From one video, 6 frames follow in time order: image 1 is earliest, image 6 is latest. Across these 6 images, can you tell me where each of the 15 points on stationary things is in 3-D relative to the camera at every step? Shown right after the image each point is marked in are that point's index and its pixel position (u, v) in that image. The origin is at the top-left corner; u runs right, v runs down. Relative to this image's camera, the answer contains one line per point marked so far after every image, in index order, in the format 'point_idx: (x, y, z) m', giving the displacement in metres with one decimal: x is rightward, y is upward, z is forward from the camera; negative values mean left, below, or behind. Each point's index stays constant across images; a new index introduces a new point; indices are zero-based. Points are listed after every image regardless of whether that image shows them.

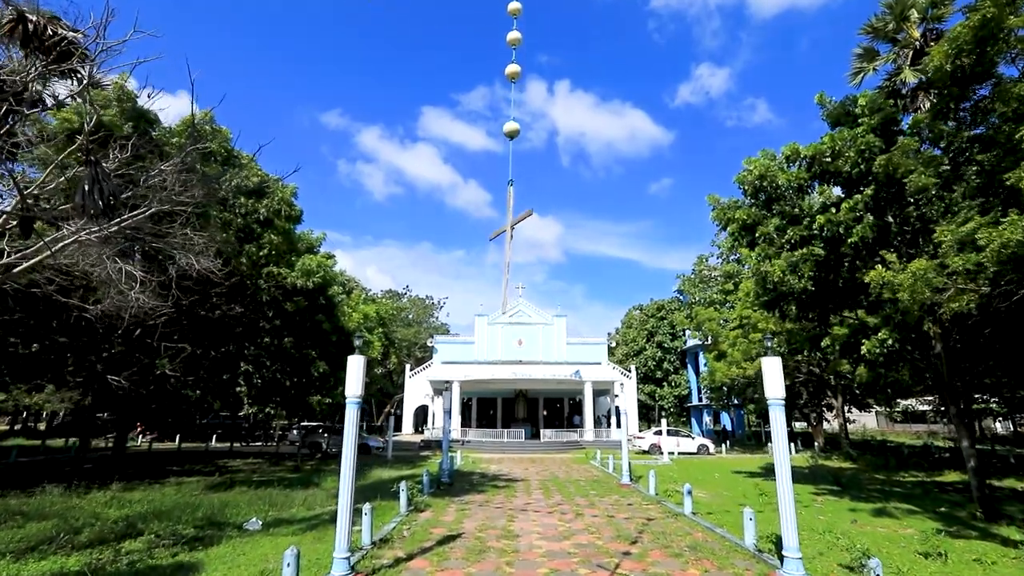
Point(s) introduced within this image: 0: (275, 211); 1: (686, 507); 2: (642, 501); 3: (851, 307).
0: (-5.8, +1.9, +14.3) m
1: (+2.6, -3.3, +8.9) m
2: (+2.3, -3.7, +10.3) m
3: (+6.8, -0.4, +11.9) m
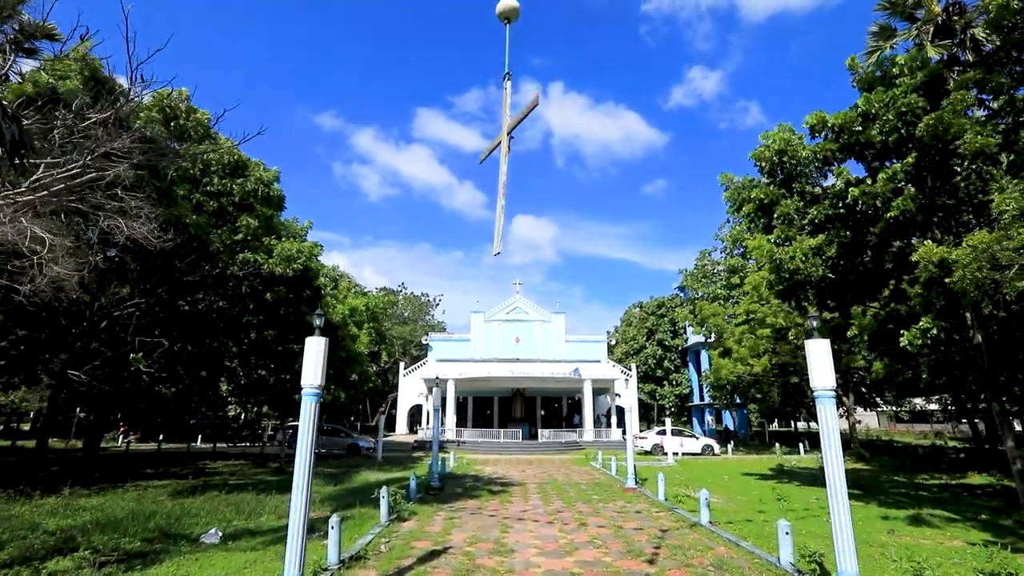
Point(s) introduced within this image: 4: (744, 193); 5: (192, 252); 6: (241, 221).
0: (-5.9, +2.1, +13.3) m
1: (+2.5, -3.1, +7.9) m
2: (+2.2, -3.5, +9.4) m
3: (+6.7, -0.1, +10.9) m
4: (+4.6, +1.9, +11.5) m
5: (-6.9, +0.7, +13.0) m
6: (-6.0, +1.5, +13.1) m
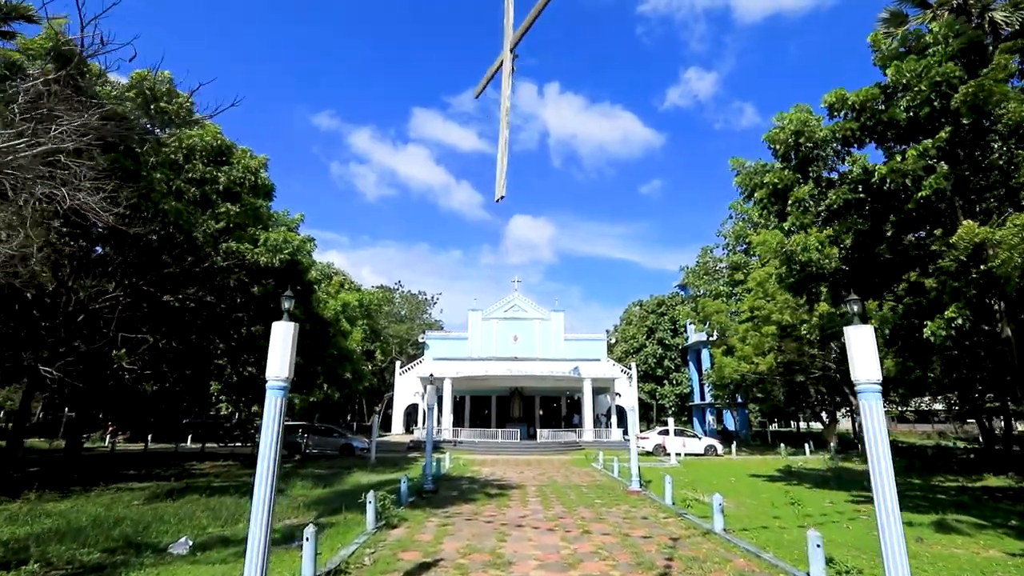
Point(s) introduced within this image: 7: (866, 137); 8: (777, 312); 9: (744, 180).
0: (-5.9, +2.3, +12.7) m
1: (+2.5, -2.9, +7.3) m
2: (+2.2, -3.3, +8.8) m
3: (+6.7, 0.0, +10.3) m
4: (+4.5, +2.0, +10.9) m
5: (-7.0, +0.9, +12.4) m
6: (-6.1, +1.7, +12.5) m
7: (+5.6, +2.4, +9.7) m
8: (+8.9, -0.8, +19.9) m
9: (+4.4, +2.0, +11.3) m
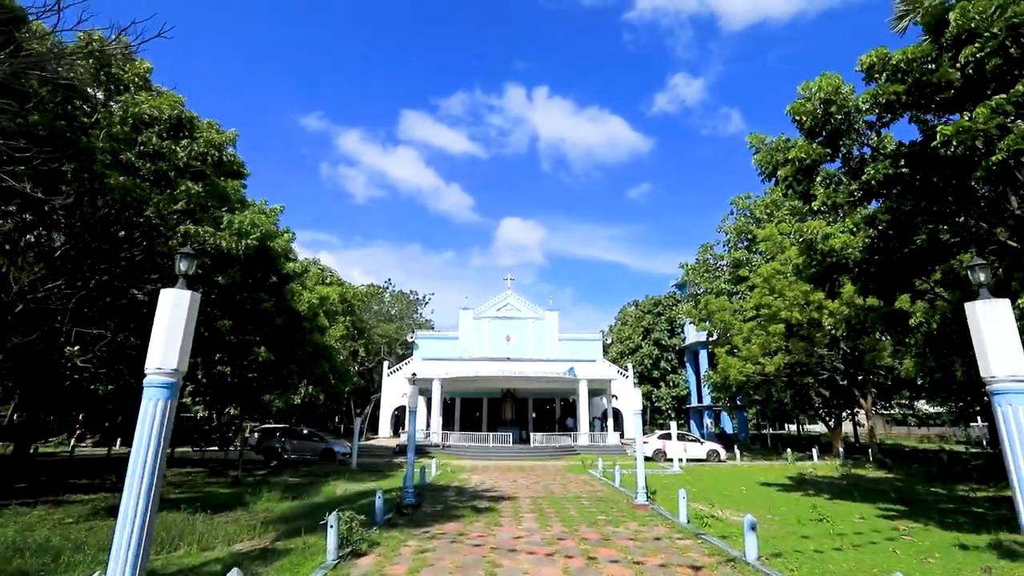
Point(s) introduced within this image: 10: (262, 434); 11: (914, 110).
0: (-6.0, +2.5, +11.4) m
1: (+2.4, -2.7, +6.1) m
2: (+2.1, -3.2, +7.6) m
3: (+6.6, +0.2, +9.2) m
4: (+4.4, +2.2, +9.8) m
5: (-7.1, +1.1, +11.1) m
6: (-6.2, +1.9, +11.2) m
7: (+5.5, +2.5, +8.6) m
8: (+8.7, -0.7, +18.8) m
9: (+4.3, +2.2, +10.1) m
10: (-8.5, -4.9, +20.0) m
11: (+5.6, +2.5, +8.4) m
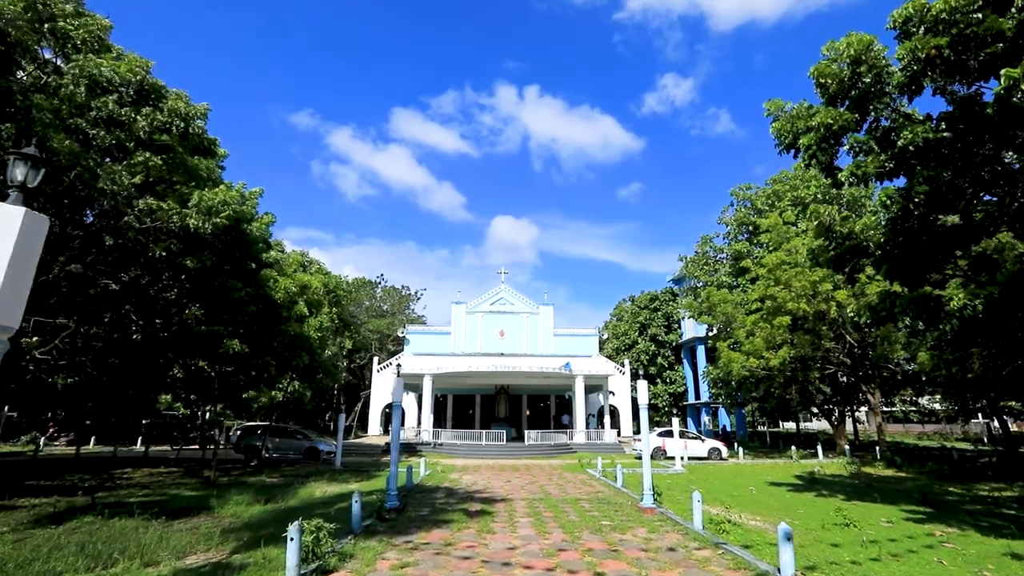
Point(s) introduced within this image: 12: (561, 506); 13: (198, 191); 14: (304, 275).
0: (-6.1, +2.8, +10.4) m
1: (+2.4, -2.4, +5.2) m
2: (+2.0, -2.9, +6.7) m
3: (+6.5, +0.4, +8.4) m
4: (+4.3, +2.5, +8.9) m
5: (-7.2, +1.4, +10.1) m
6: (-6.3, +2.2, +10.2) m
7: (+5.4, +2.8, +7.7) m
8: (+8.5, -0.4, +18.0) m
9: (+4.2, +2.5, +9.2) m
10: (-8.7, -4.6, +19.0) m
11: (+5.5, +2.7, +7.5) m
12: (+0.8, -3.5, +9.4) m
13: (-5.7, +1.7, +10.9) m
14: (-5.9, +0.4, +17.0) m
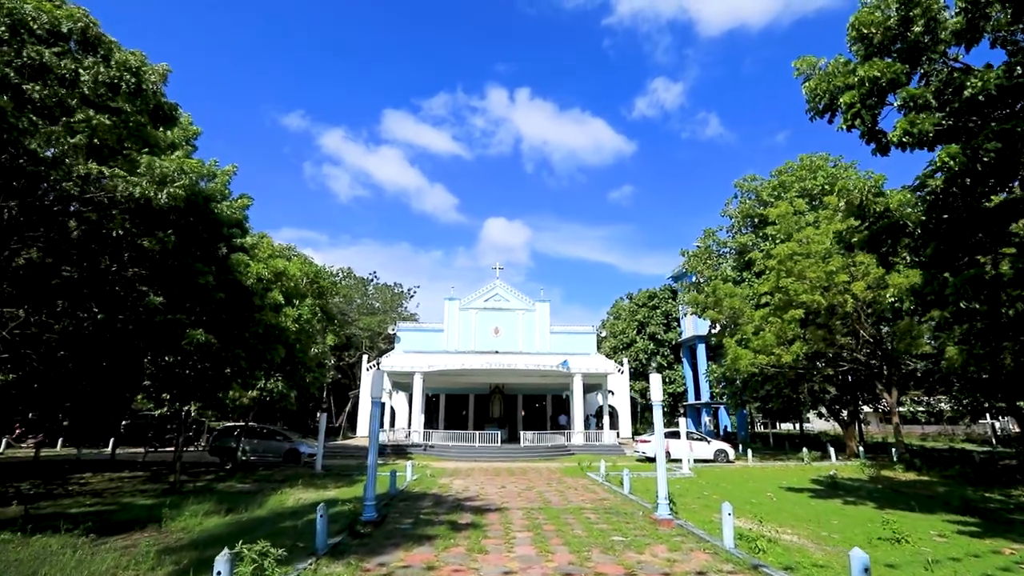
0: (-6.2, +3.1, +9.2) m
1: (+2.4, -2.2, +4.1) m
2: (+2.0, -2.6, +5.6) m
3: (+6.4, +0.7, +7.3) m
4: (+4.3, +2.7, +7.8) m
5: (-7.3, +1.7, +8.9) m
6: (-6.3, +2.5, +9.0) m
7: (+5.4, +3.1, +6.6) m
8: (+8.4, -0.1, +16.9) m
9: (+4.2, +2.8, +8.1) m
10: (-8.8, -4.3, +17.7) m
11: (+5.5, +3.0, +6.4) m
12: (+0.7, -3.2, +8.2) m
13: (-5.8, +2.0, +9.7) m
14: (-6.1, +0.6, +15.7) m
